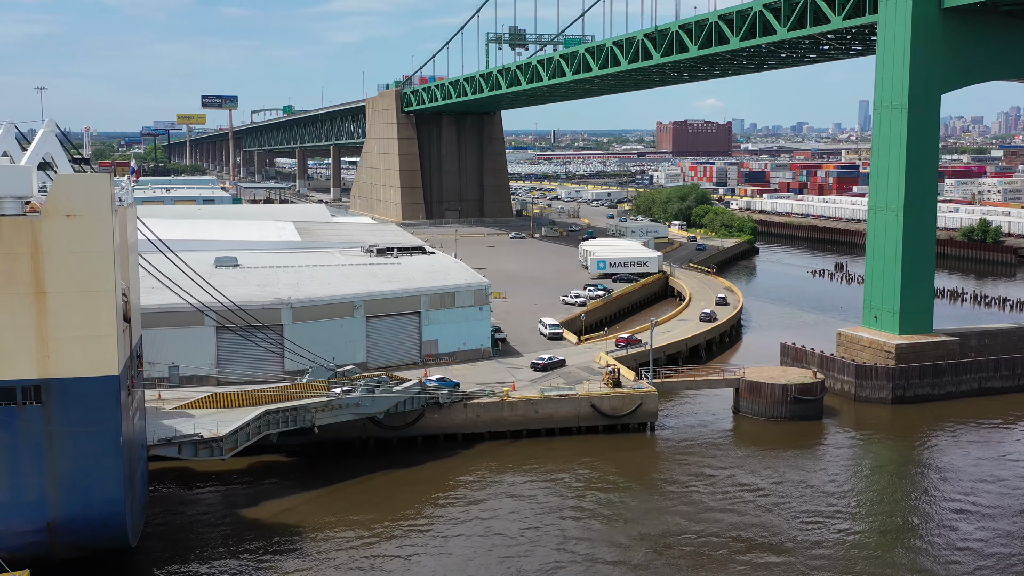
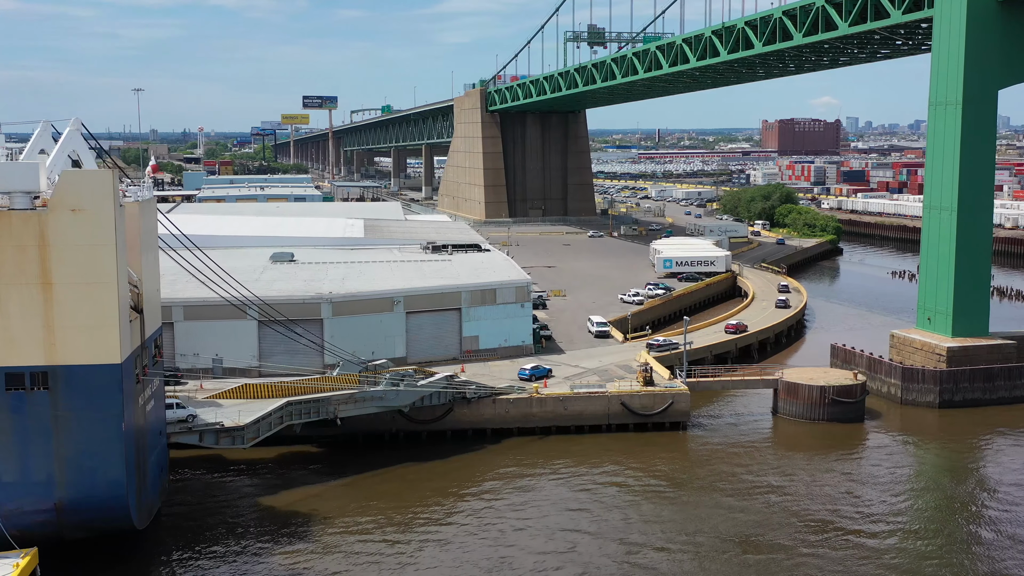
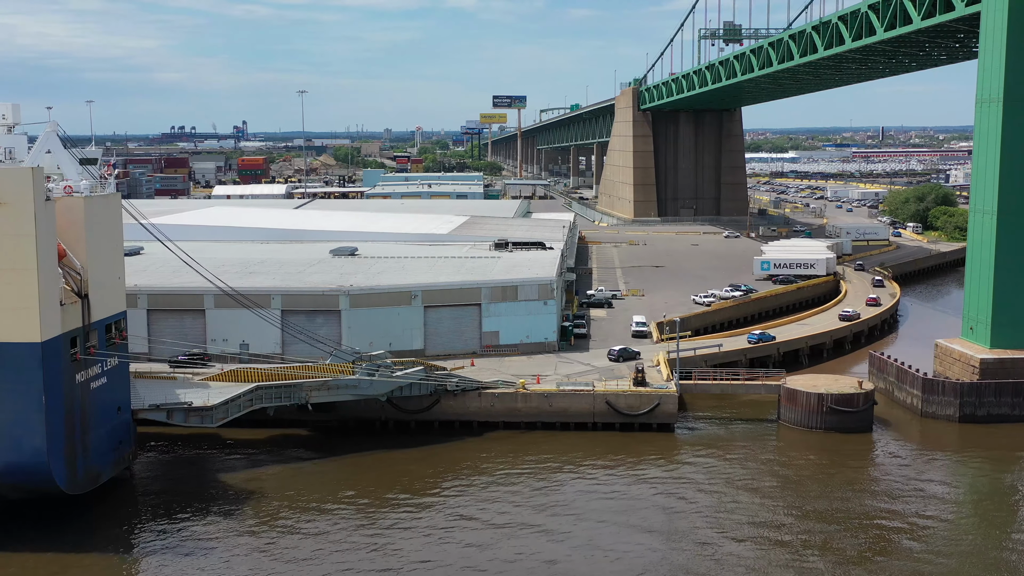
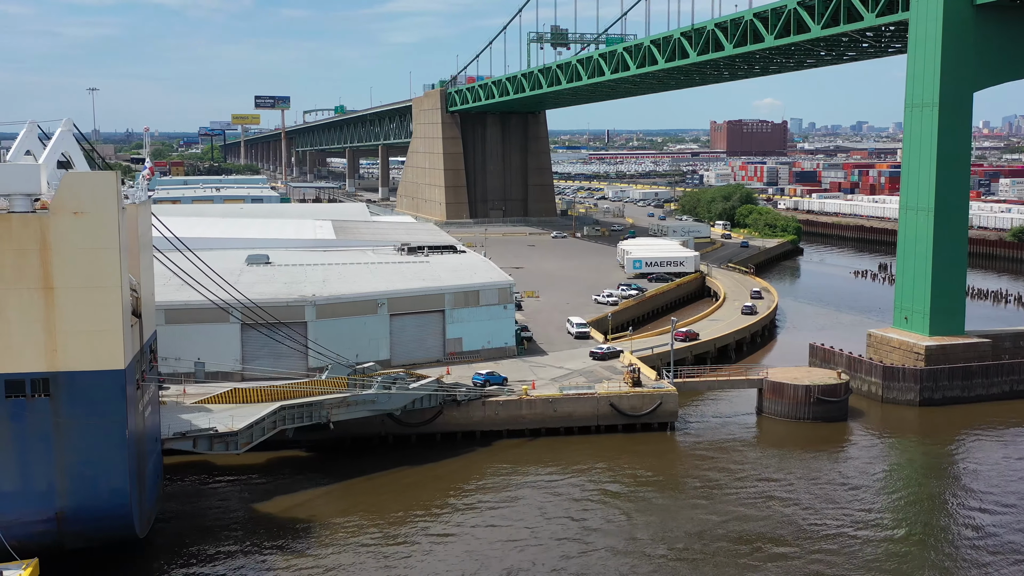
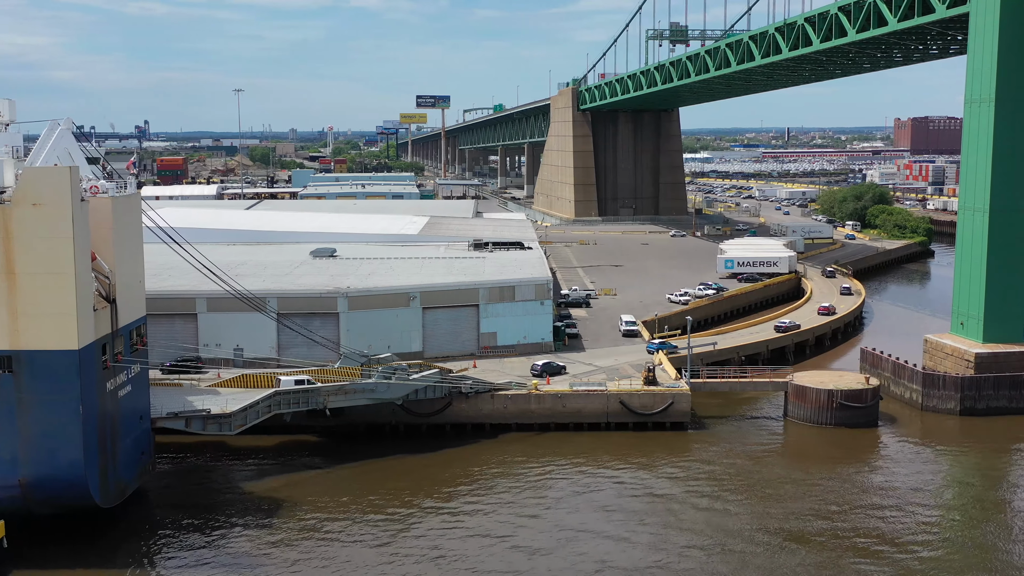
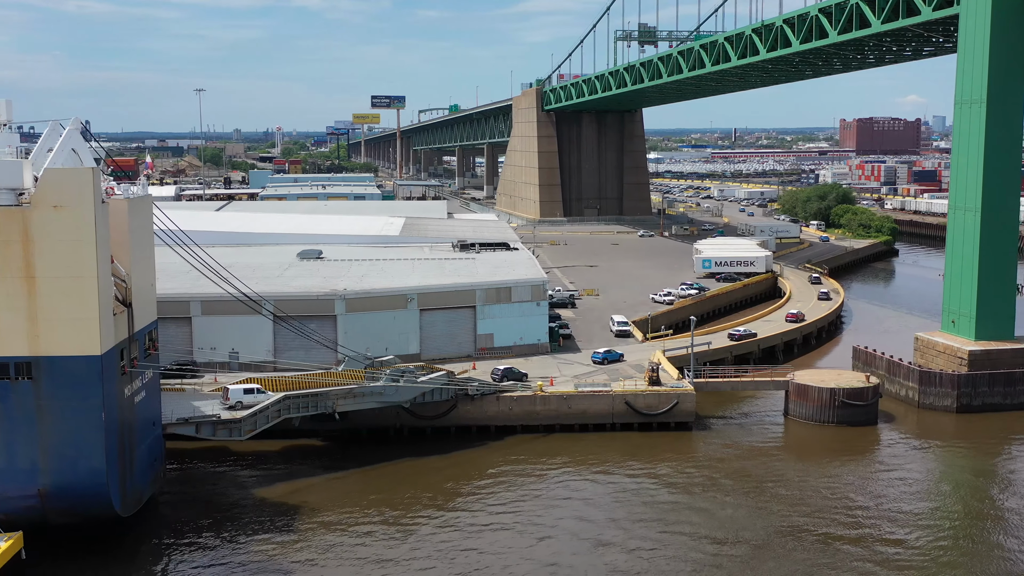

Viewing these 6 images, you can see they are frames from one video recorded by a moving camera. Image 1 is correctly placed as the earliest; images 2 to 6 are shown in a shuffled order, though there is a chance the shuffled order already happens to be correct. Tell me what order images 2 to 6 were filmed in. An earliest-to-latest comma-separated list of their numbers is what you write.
4, 2, 6, 5, 3
